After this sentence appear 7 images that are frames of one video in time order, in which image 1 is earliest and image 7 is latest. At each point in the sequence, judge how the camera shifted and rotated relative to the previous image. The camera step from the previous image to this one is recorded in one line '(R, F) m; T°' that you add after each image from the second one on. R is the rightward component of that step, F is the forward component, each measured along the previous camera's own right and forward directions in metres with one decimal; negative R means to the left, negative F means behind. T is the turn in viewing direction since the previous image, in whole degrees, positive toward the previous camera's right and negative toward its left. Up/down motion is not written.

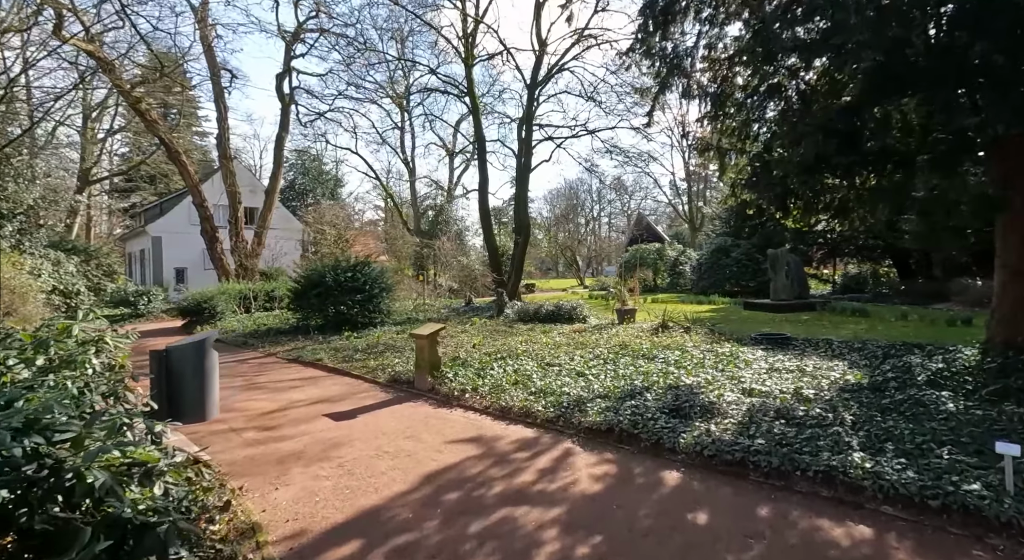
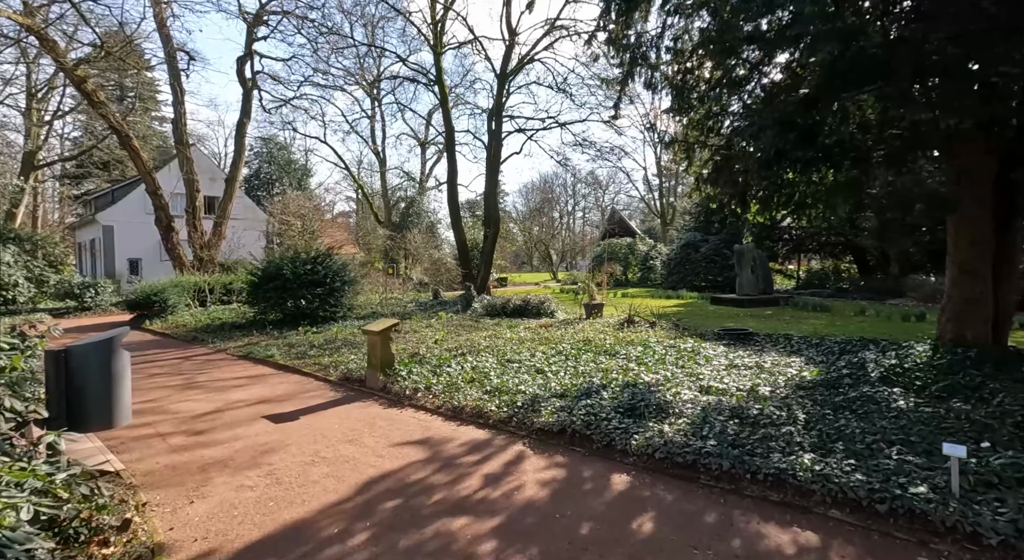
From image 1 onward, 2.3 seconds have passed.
(+0.2, +0.2) m; +3°
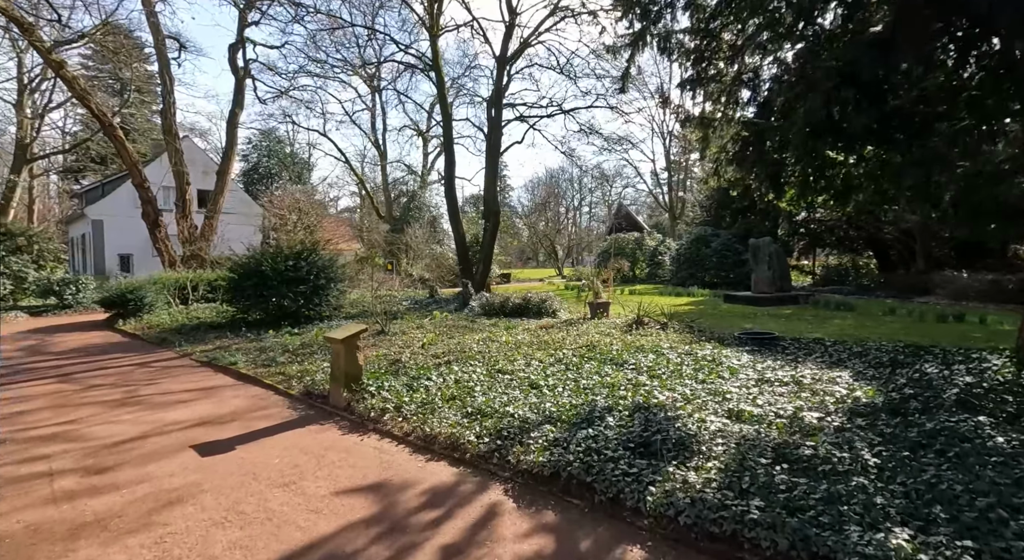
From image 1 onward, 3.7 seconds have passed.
(+0.2, +1.0) m; -1°
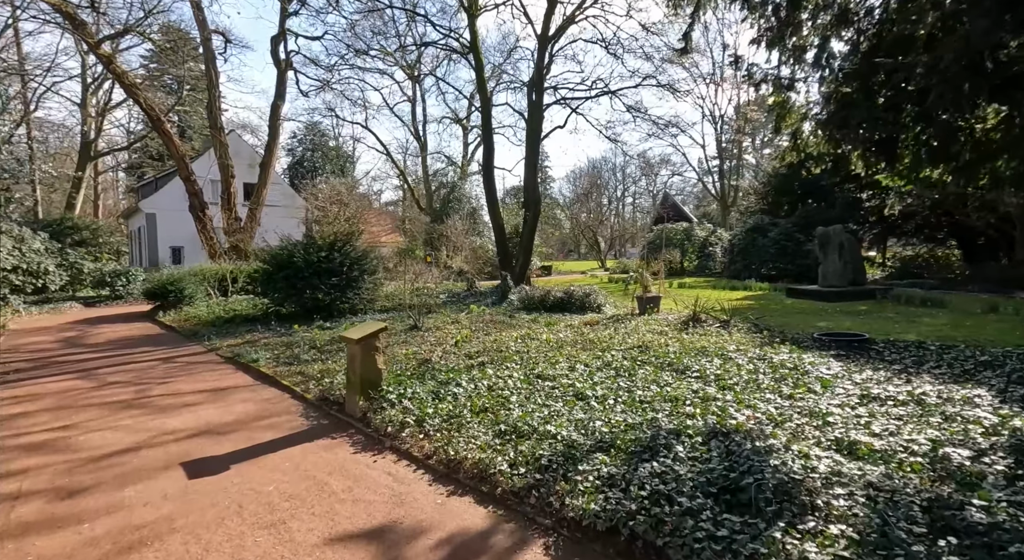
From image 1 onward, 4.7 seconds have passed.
(0.0, +0.8) m; -5°
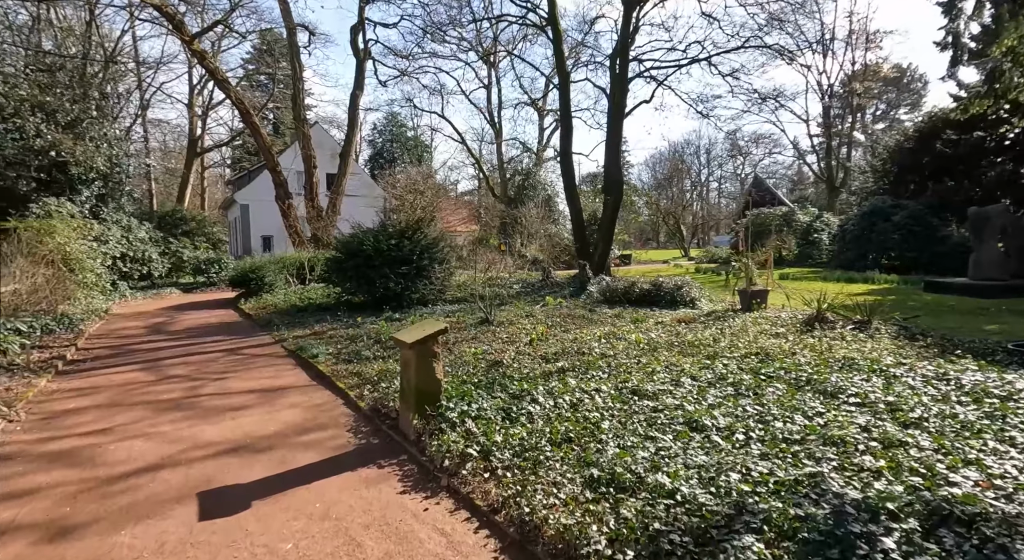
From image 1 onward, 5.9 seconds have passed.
(-0.1, +1.0) m; -8°
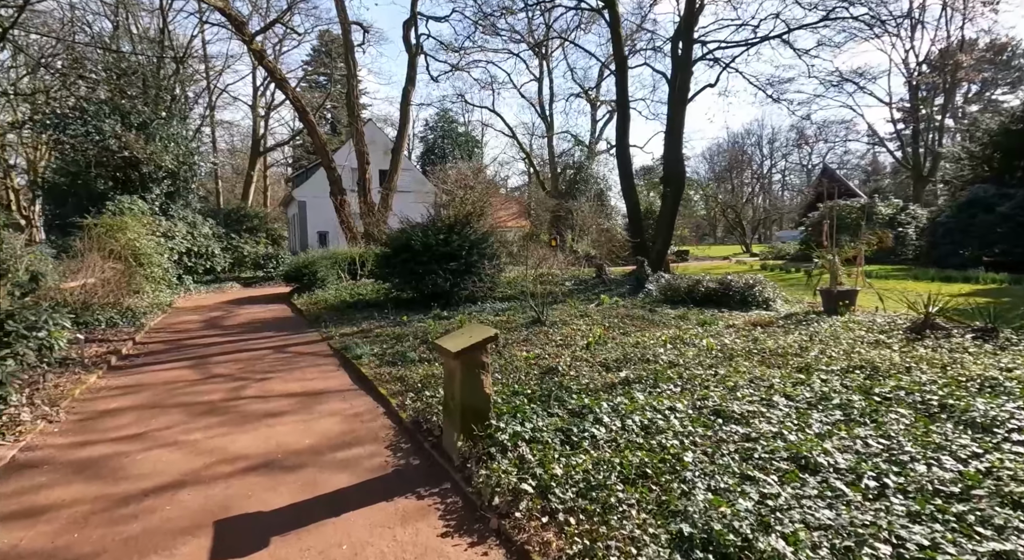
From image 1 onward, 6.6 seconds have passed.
(-0.1, +0.6) m; -6°
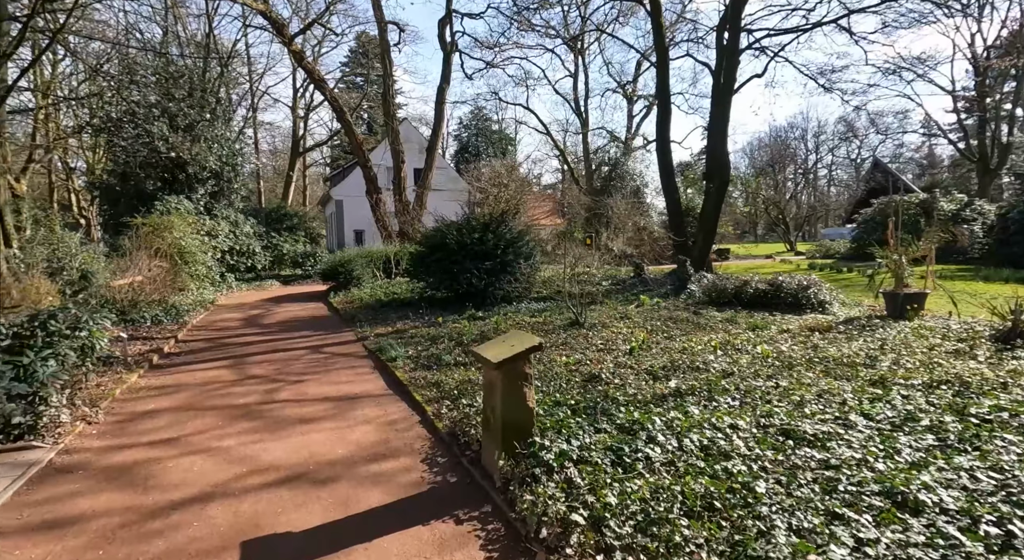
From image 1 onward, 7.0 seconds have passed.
(-0.1, +0.3) m; -4°
